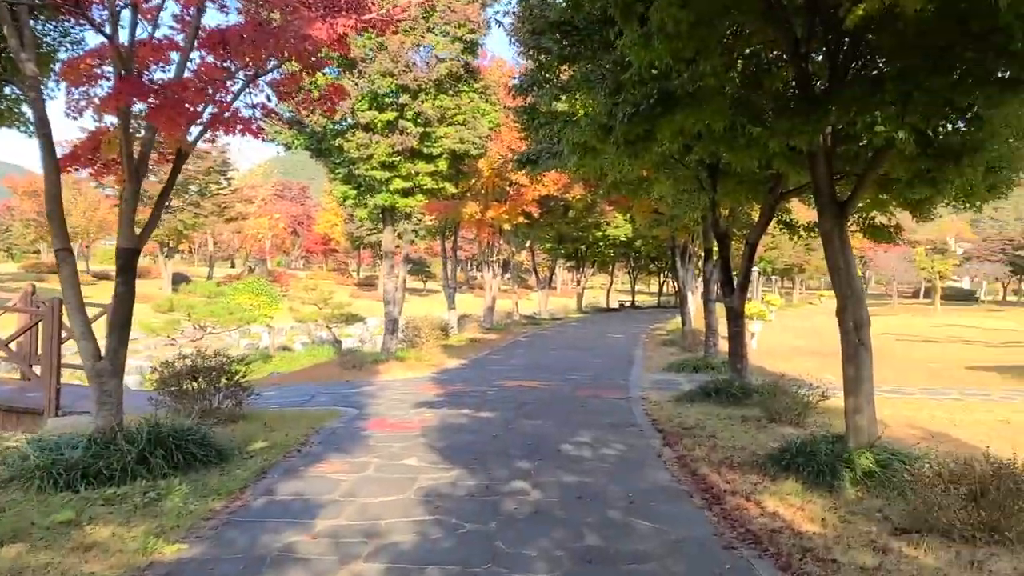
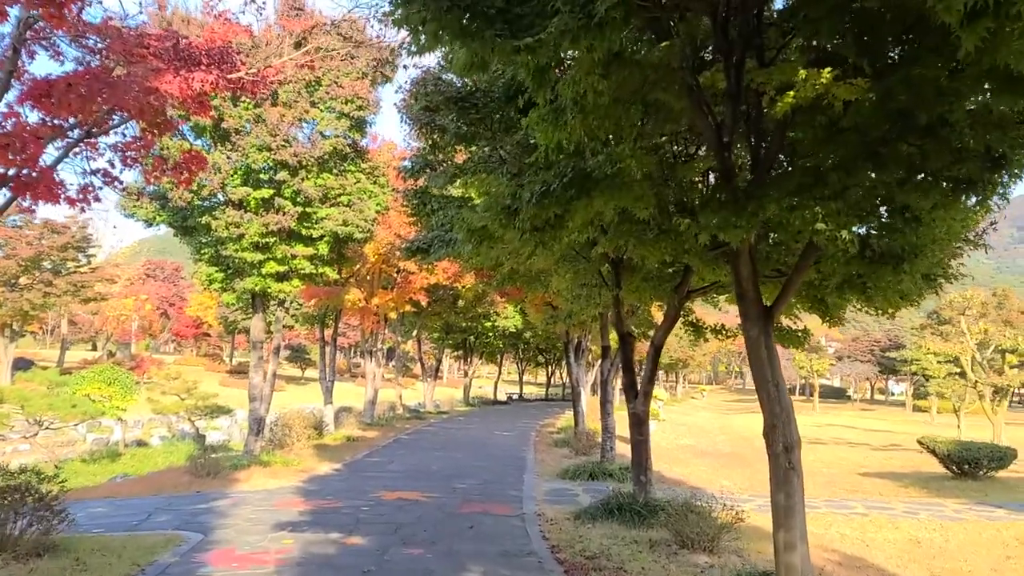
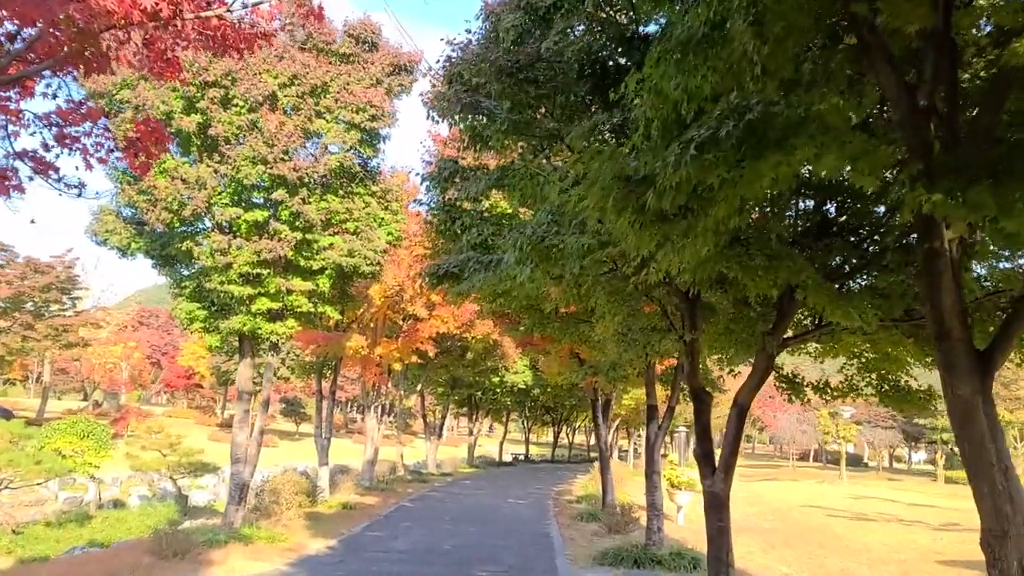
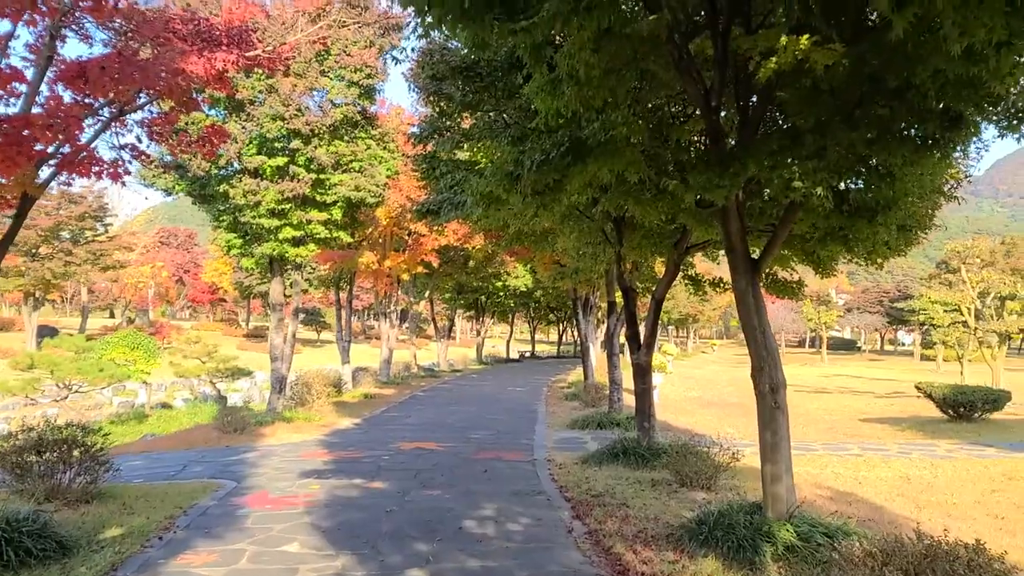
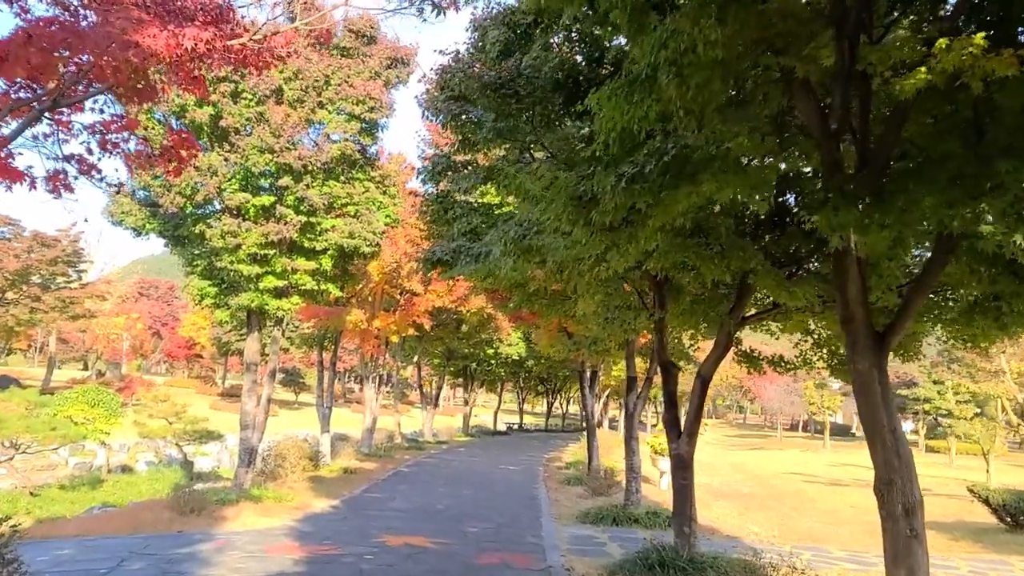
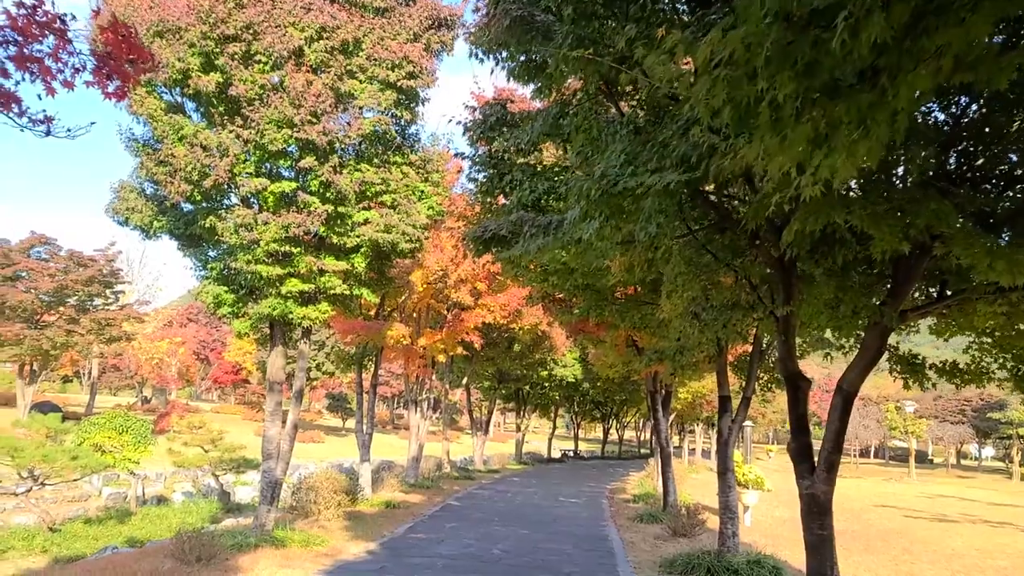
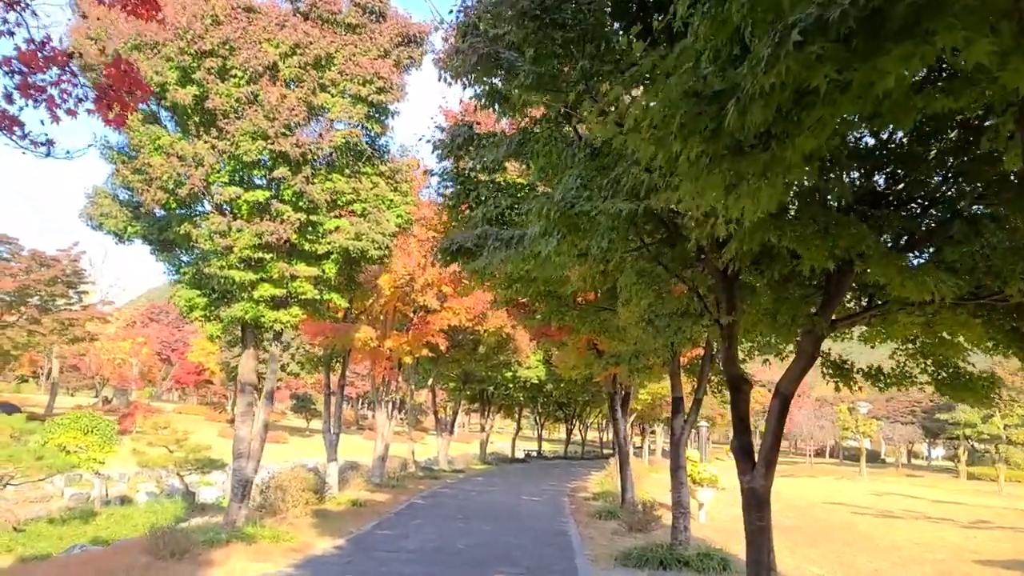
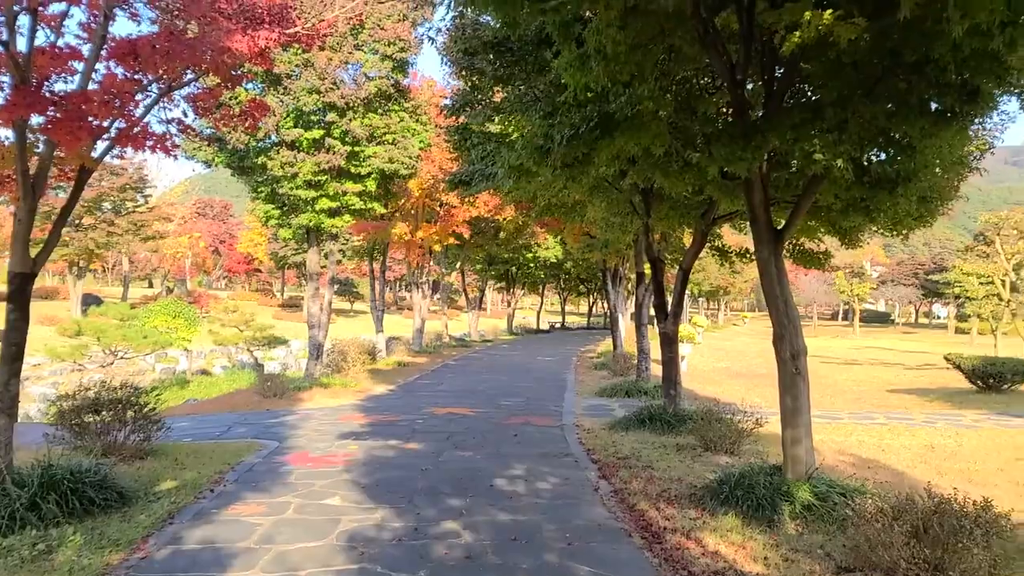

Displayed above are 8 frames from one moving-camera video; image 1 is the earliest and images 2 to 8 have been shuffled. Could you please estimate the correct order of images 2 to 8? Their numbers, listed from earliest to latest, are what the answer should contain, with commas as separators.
8, 4, 2, 5, 3, 7, 6
